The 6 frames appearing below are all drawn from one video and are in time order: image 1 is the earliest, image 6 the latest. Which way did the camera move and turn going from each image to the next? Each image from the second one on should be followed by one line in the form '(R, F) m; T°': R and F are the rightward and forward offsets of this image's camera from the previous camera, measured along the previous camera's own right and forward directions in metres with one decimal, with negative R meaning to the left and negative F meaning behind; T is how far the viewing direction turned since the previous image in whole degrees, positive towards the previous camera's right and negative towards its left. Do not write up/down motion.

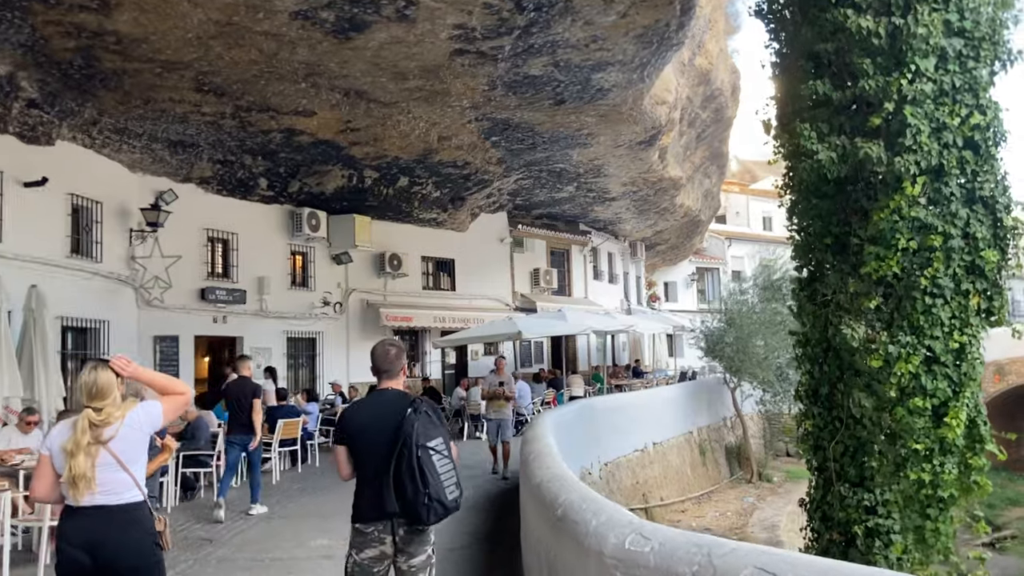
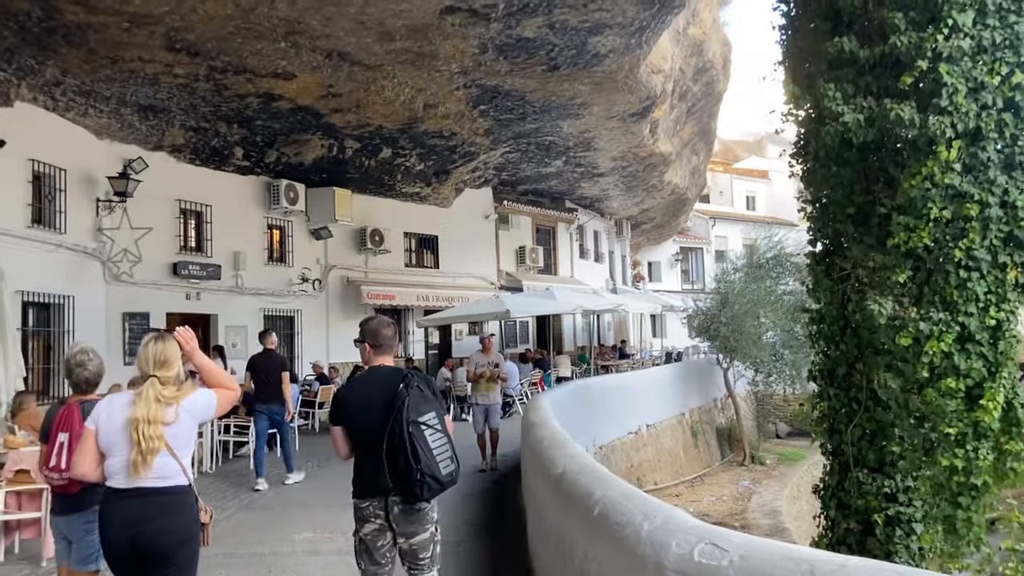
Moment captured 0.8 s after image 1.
(-0.2, +0.6) m; +1°
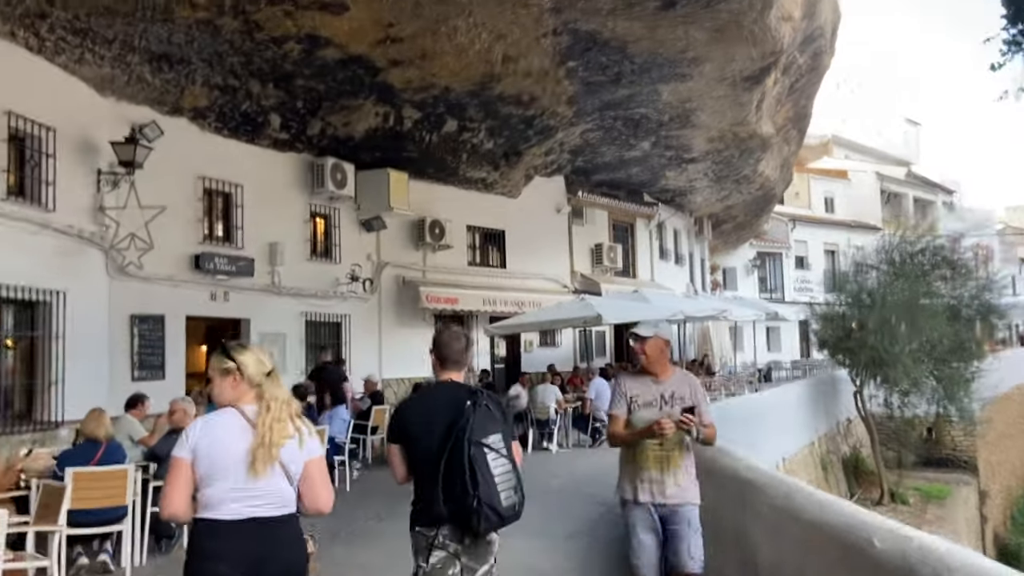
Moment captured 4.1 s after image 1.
(-0.8, +2.8) m; -2°
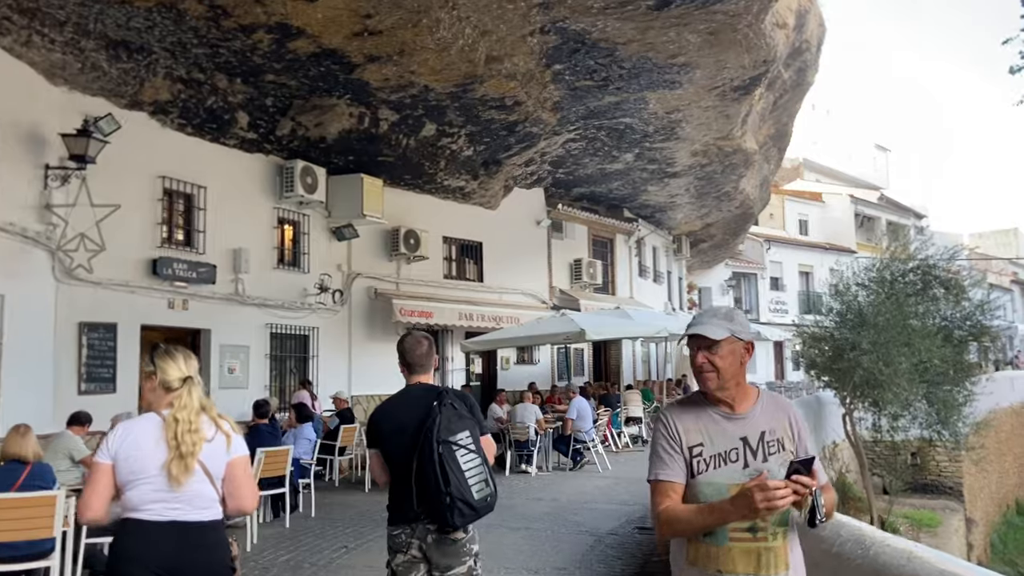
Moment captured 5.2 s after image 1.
(-0.1, +0.7) m; +2°
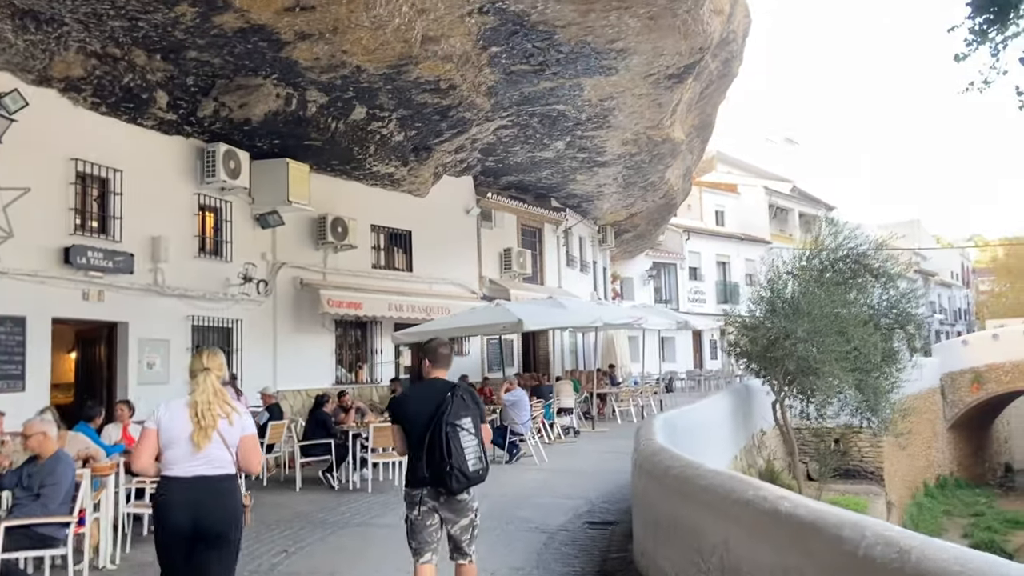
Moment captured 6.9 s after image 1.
(-0.3, +0.3) m; +5°
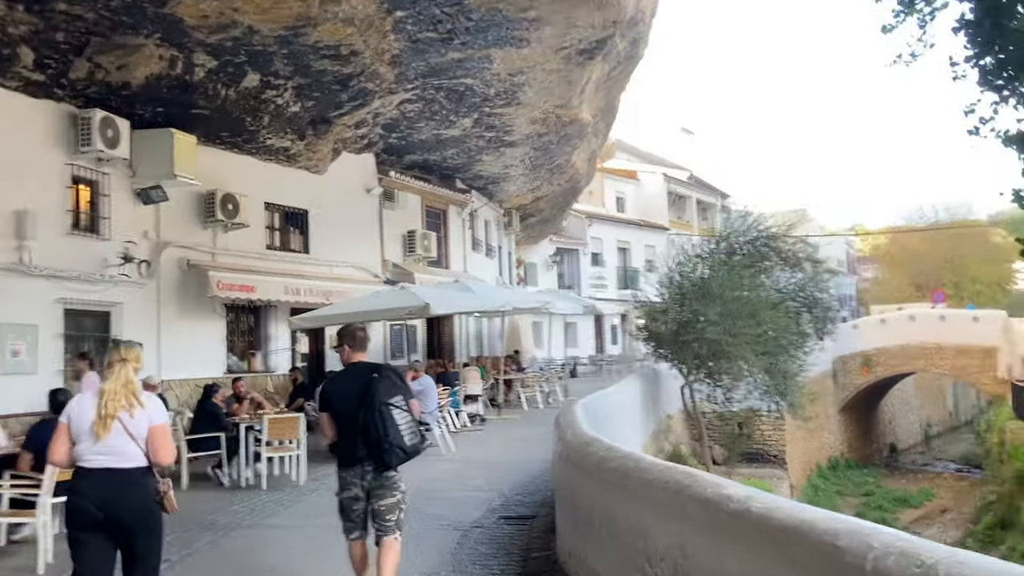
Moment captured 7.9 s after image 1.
(-0.1, +0.6) m; +6°
